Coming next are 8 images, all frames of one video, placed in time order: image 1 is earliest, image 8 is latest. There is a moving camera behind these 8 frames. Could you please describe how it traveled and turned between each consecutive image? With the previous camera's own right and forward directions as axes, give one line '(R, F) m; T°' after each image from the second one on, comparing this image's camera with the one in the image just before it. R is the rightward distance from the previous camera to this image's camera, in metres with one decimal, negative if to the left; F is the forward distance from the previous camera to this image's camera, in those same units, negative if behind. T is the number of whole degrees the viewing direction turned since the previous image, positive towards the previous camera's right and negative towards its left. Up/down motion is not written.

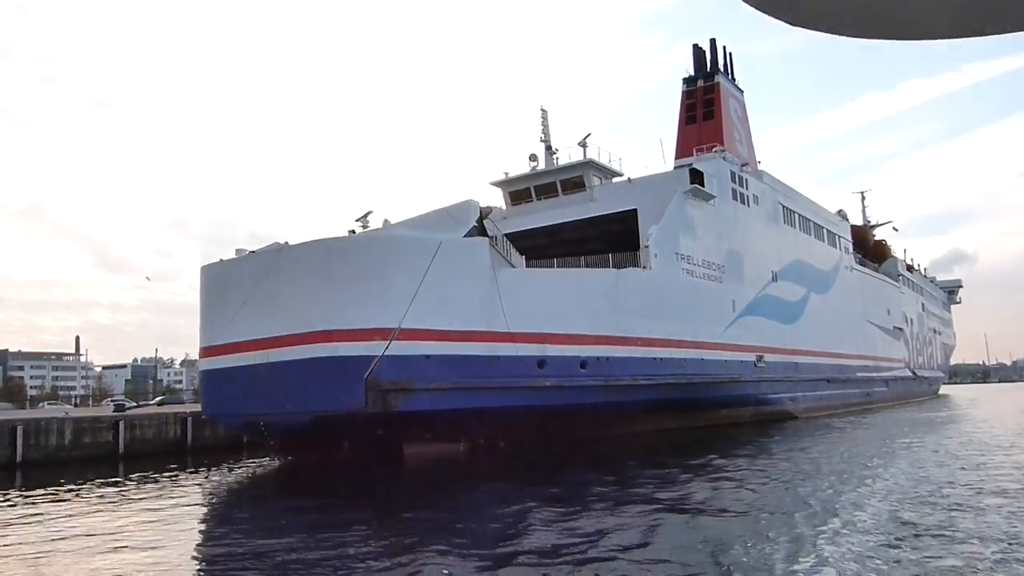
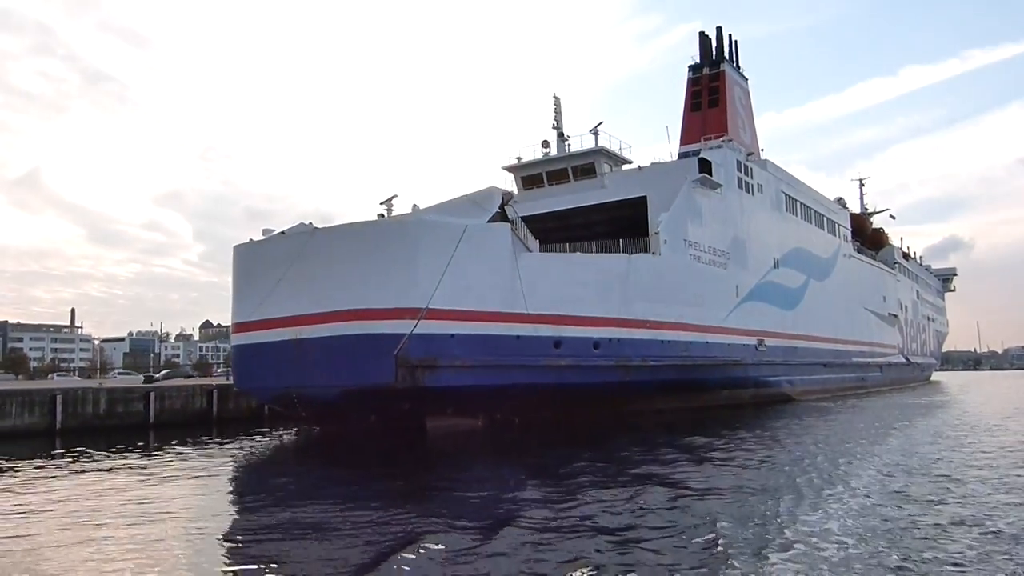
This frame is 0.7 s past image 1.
(-0.4, -0.5) m; 0°
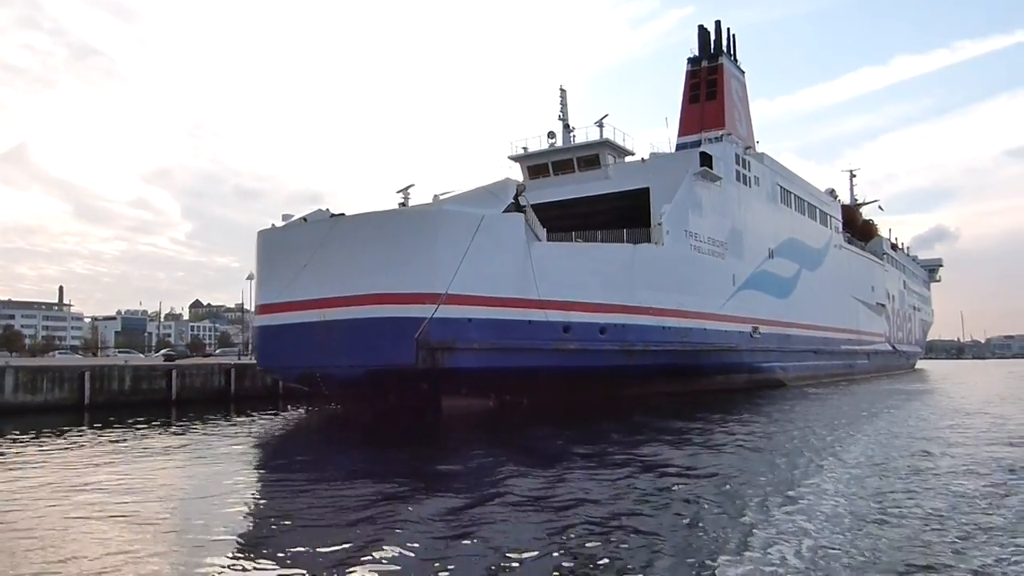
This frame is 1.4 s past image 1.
(-0.4, -0.5) m; +1°
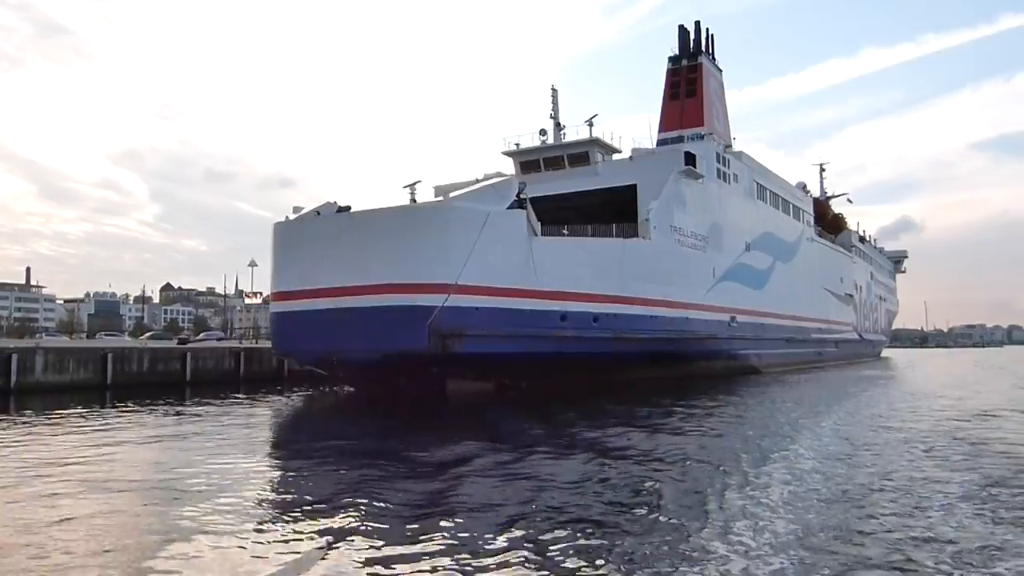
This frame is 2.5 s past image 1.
(-0.5, -0.9) m; +2°
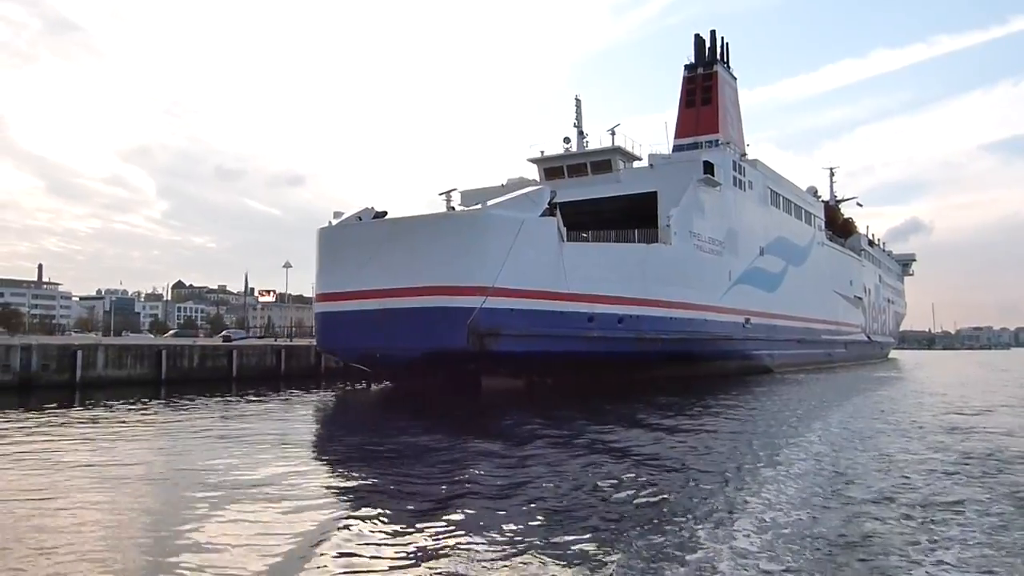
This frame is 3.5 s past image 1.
(-0.5, -0.8) m; 0°
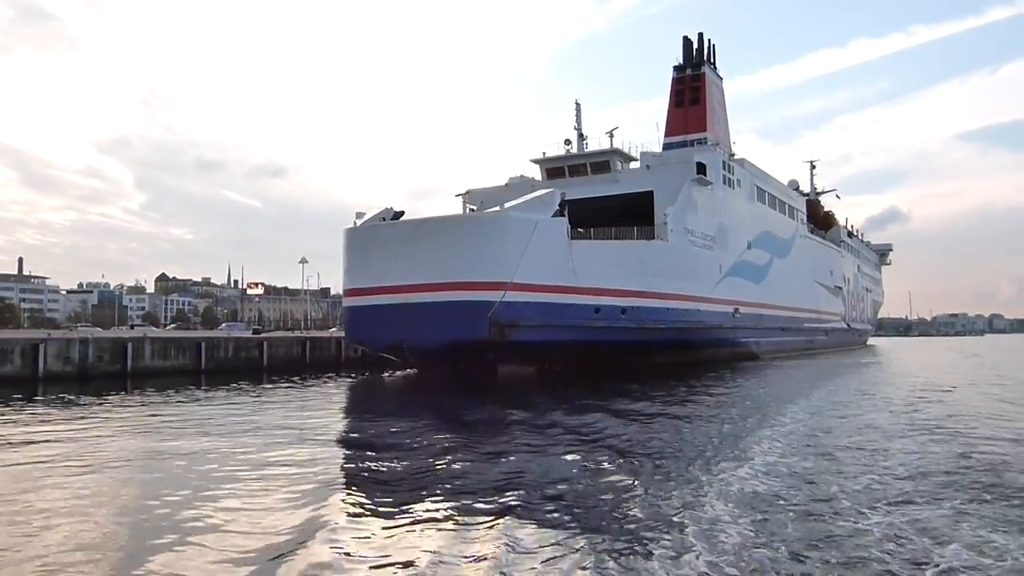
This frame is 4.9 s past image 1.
(-0.6, -1.2) m; +1°
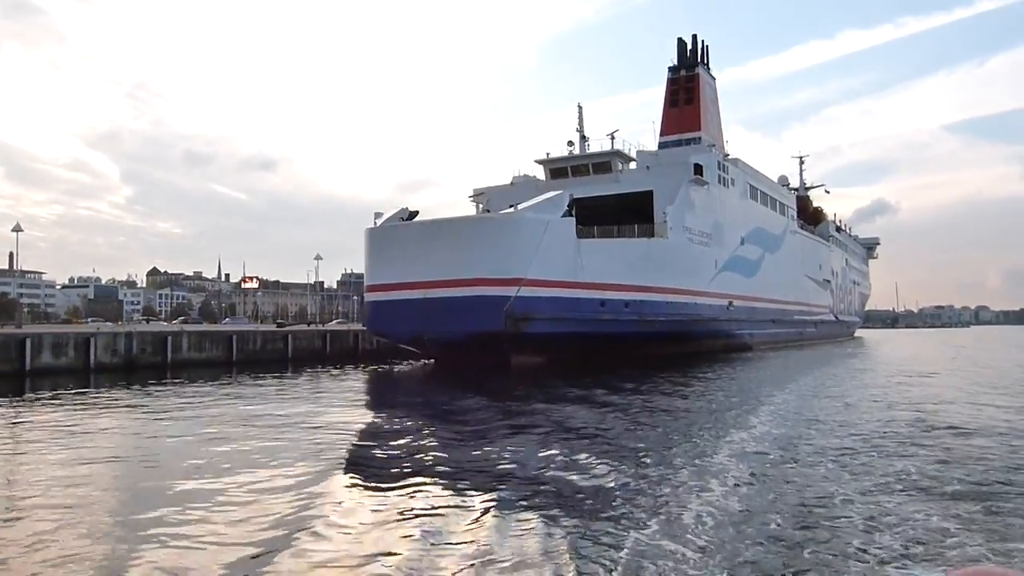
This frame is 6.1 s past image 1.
(-0.5, -1.0) m; +1°
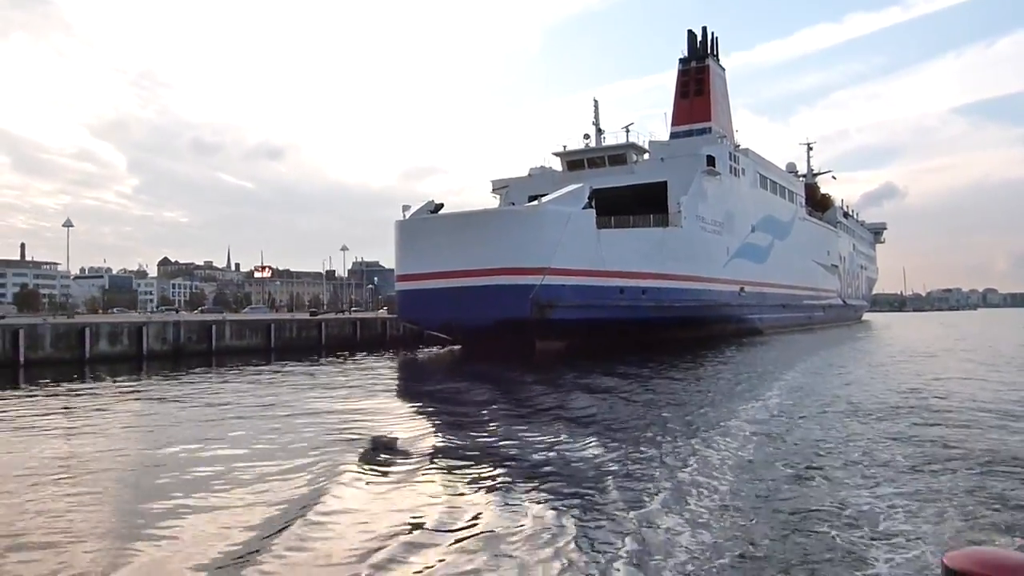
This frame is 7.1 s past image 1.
(-0.4, -0.8) m; 0°
